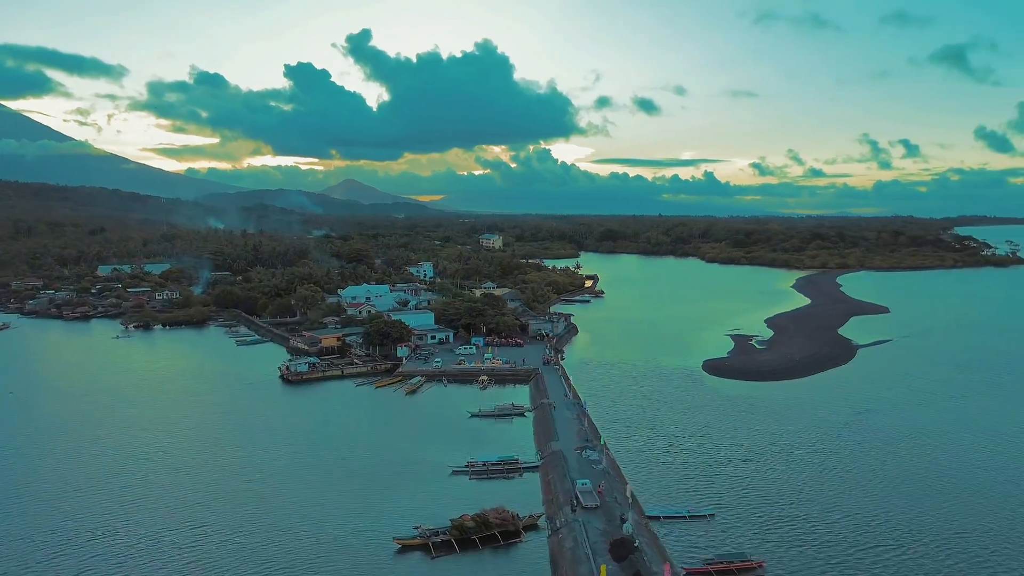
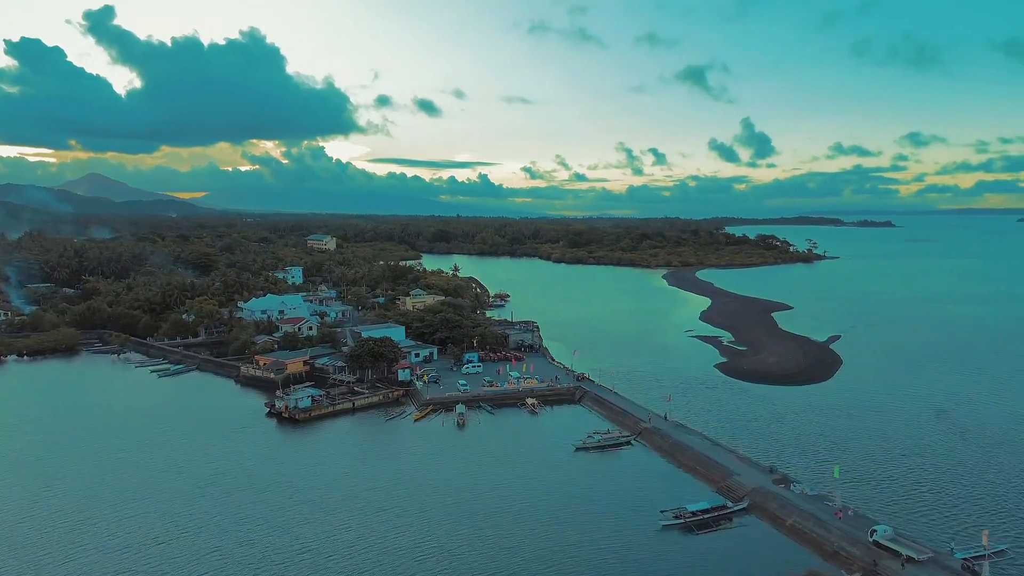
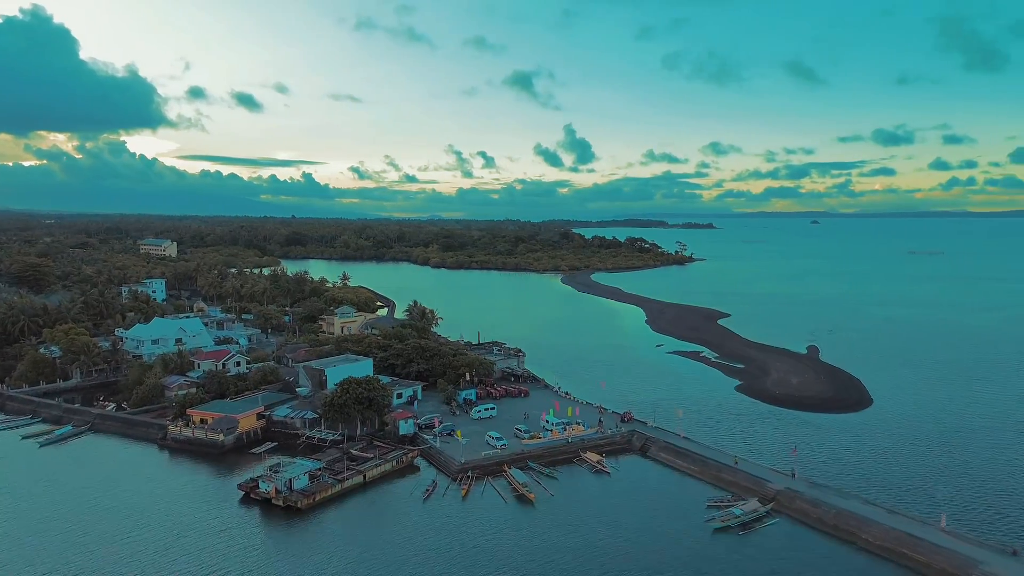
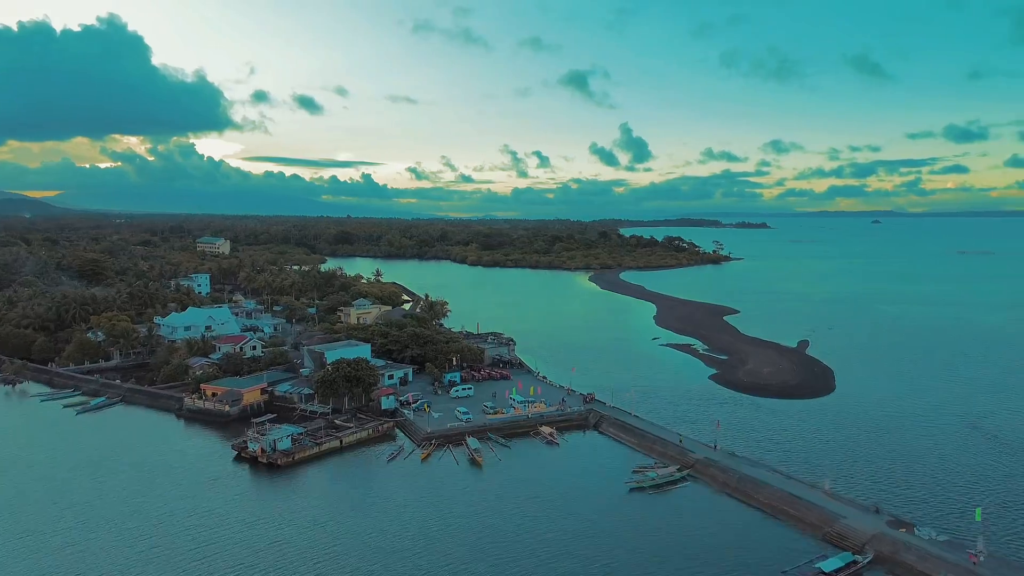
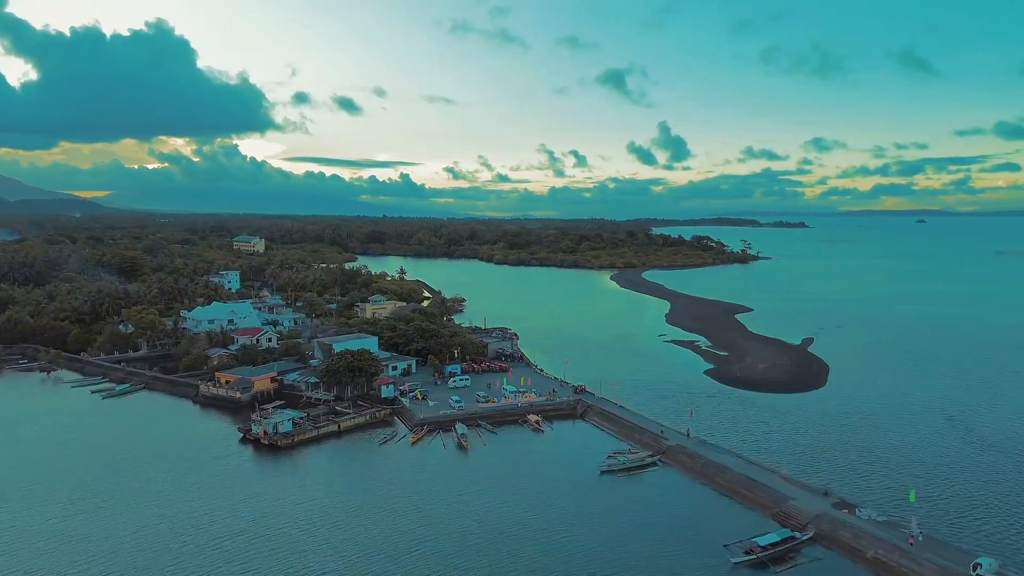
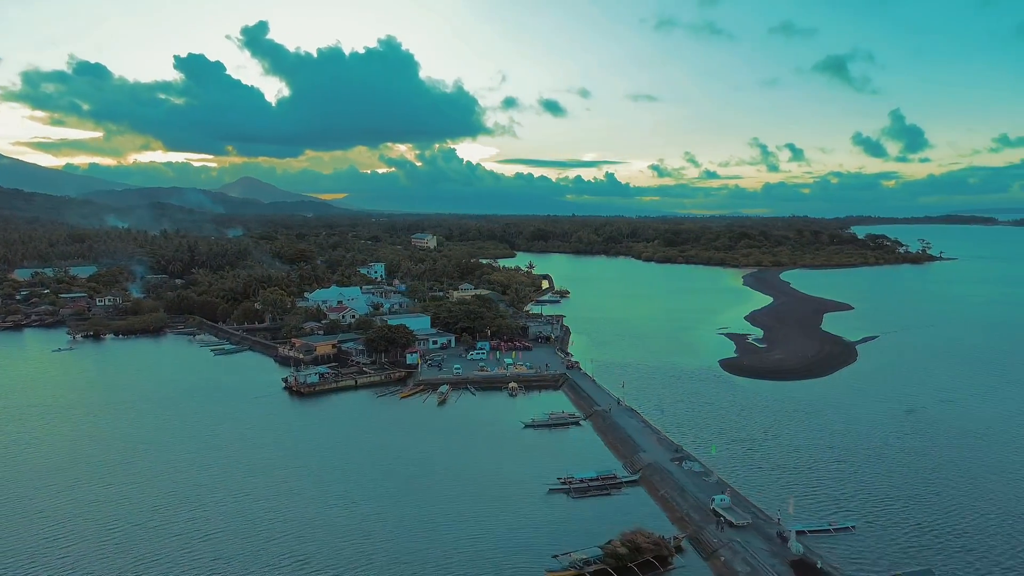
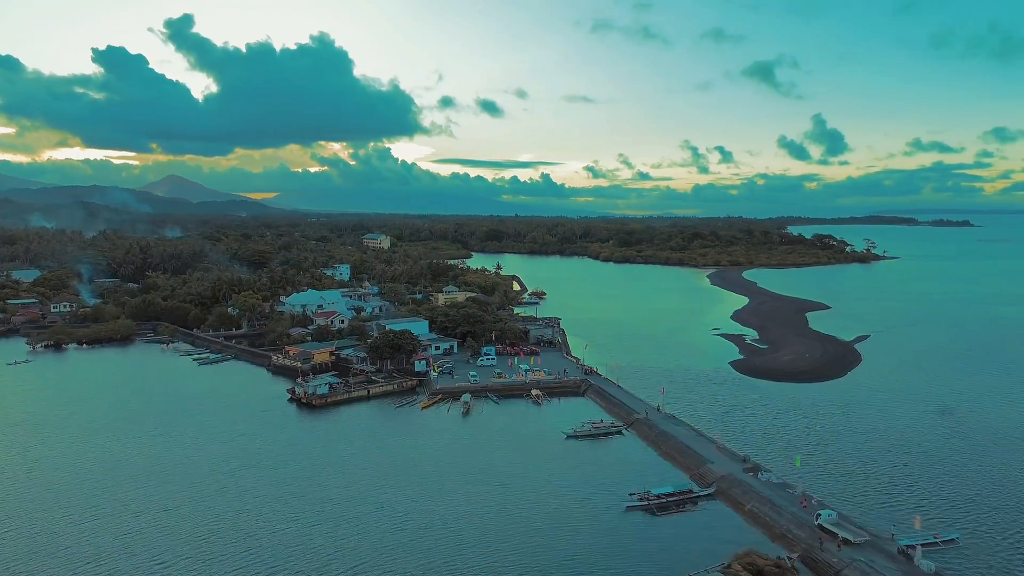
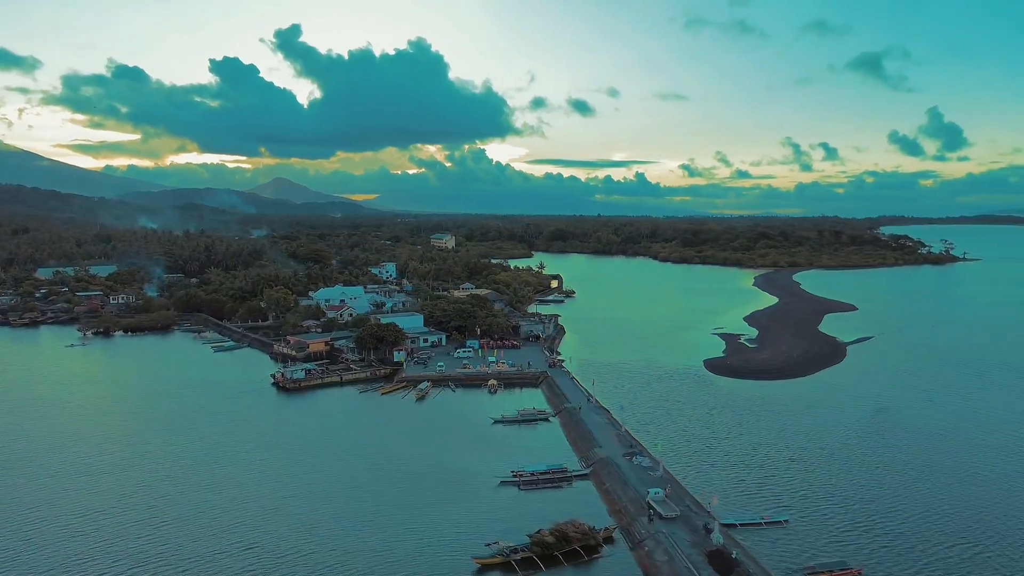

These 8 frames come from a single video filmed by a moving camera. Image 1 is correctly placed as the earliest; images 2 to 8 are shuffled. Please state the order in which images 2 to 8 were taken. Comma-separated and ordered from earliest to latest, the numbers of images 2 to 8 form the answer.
8, 6, 7, 2, 5, 4, 3
